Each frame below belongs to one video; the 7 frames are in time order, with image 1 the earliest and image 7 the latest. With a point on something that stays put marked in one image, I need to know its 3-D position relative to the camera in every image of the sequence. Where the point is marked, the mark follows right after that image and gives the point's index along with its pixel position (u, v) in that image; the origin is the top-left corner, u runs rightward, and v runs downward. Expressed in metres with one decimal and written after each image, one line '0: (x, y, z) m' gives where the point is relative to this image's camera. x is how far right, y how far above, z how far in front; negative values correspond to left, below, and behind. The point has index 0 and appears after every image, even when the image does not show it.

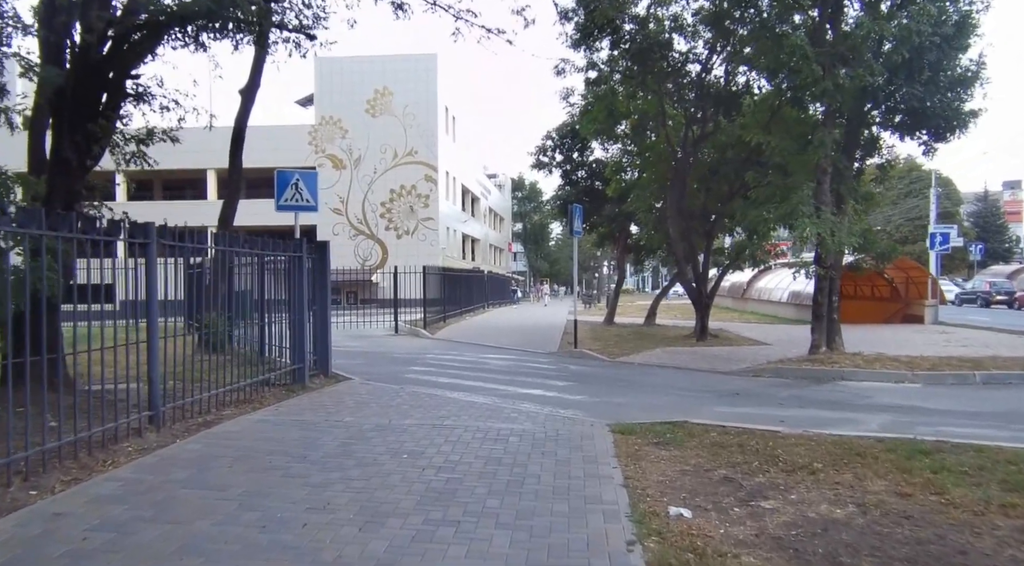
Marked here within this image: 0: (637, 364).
0: (+2.4, -1.6, +14.8) m
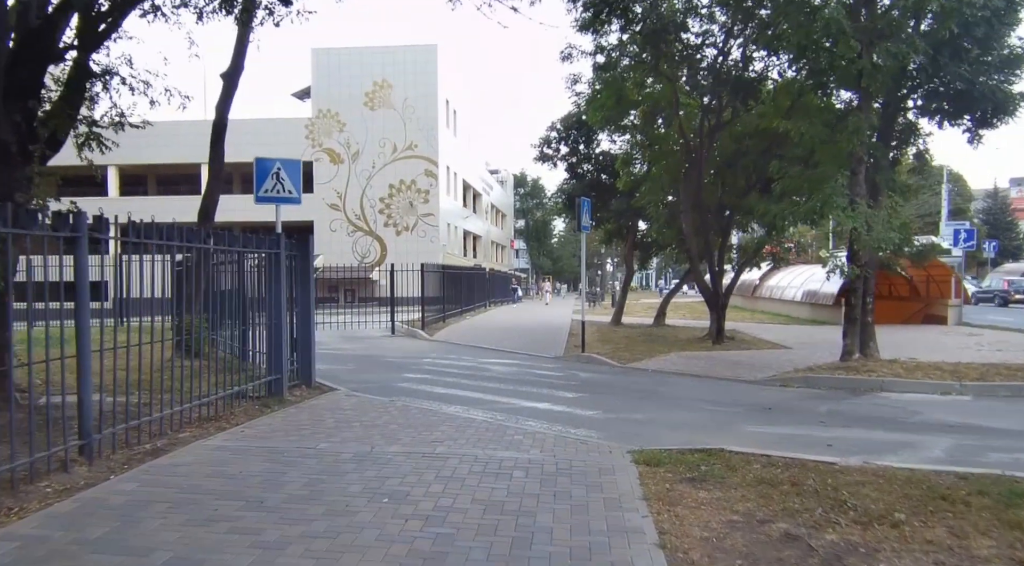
0: (+2.5, -1.6, +13.6) m
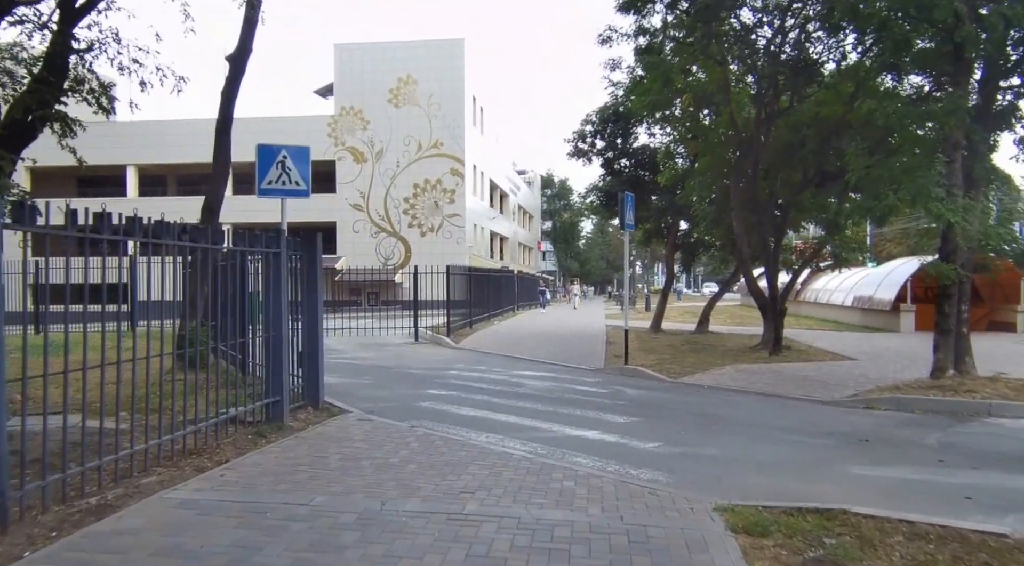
0: (+3.1, -1.7, +11.9) m
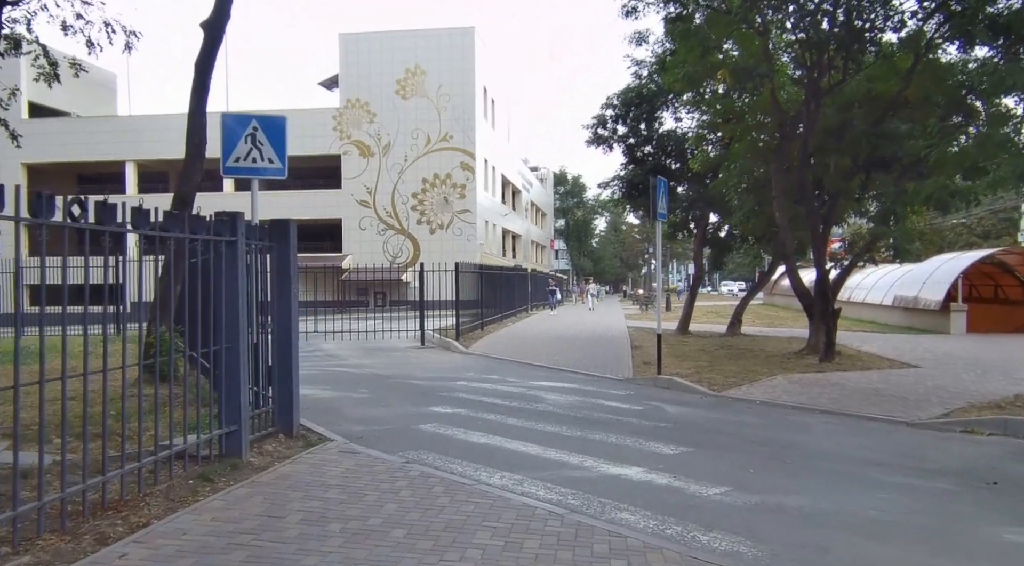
0: (+3.3, -1.6, +10.1) m
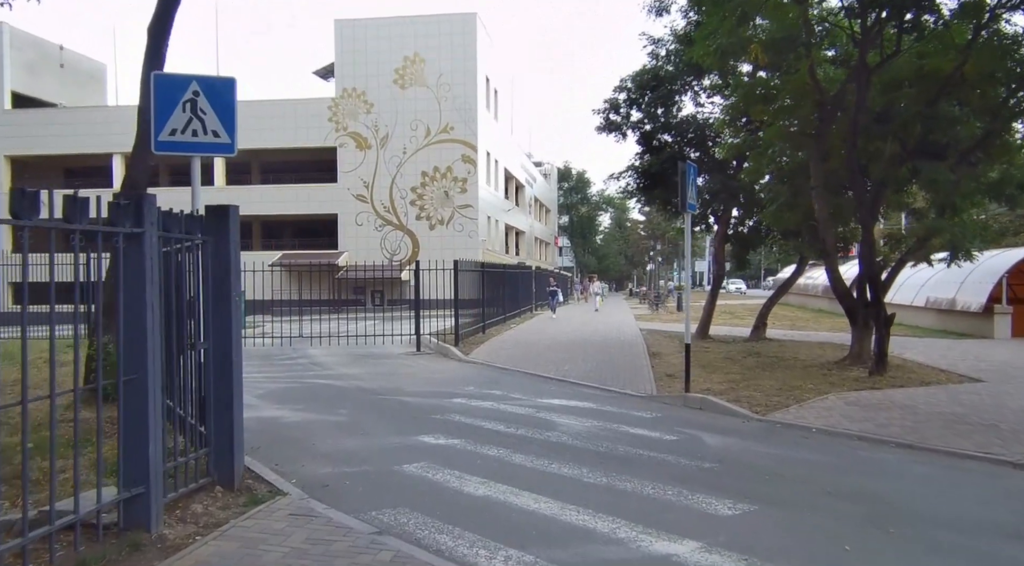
0: (+3.4, -1.7, +8.3) m
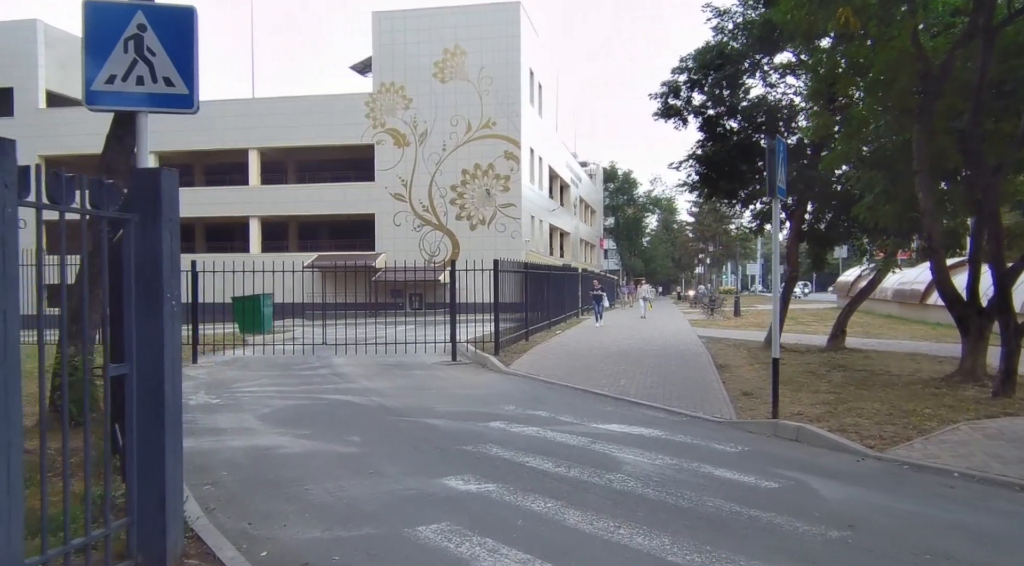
0: (+3.8, -1.7, +6.3) m
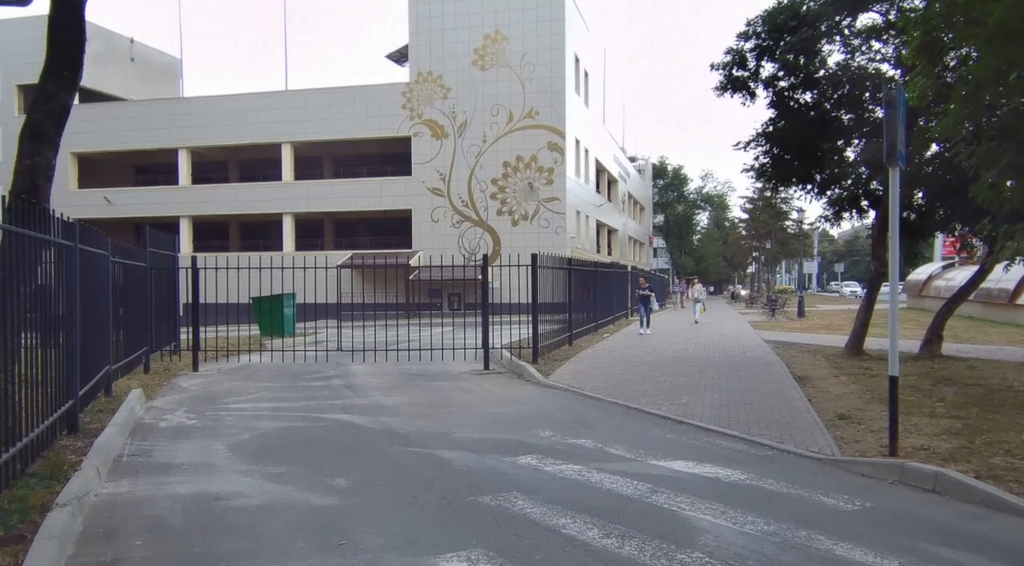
0: (+4.0, -1.6, +4.1) m
